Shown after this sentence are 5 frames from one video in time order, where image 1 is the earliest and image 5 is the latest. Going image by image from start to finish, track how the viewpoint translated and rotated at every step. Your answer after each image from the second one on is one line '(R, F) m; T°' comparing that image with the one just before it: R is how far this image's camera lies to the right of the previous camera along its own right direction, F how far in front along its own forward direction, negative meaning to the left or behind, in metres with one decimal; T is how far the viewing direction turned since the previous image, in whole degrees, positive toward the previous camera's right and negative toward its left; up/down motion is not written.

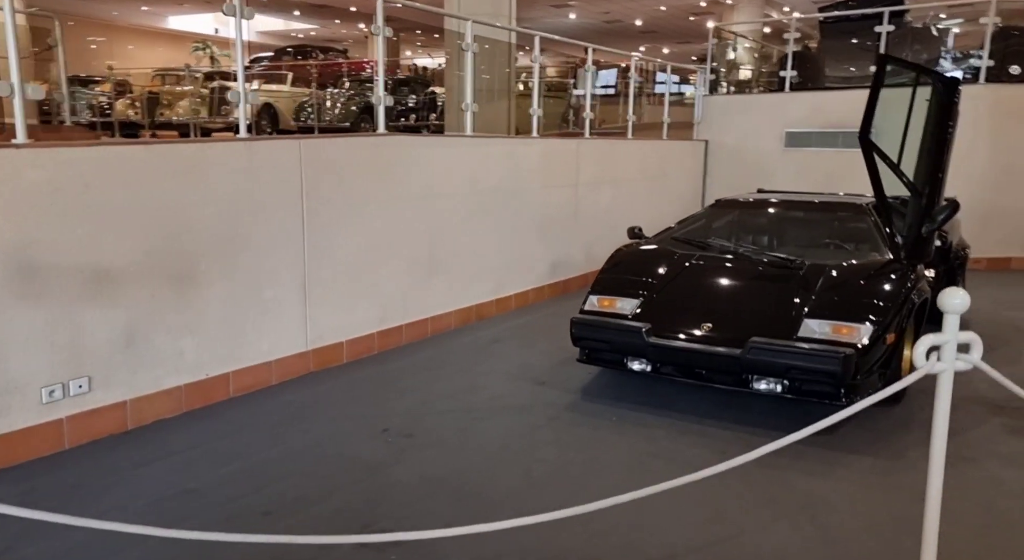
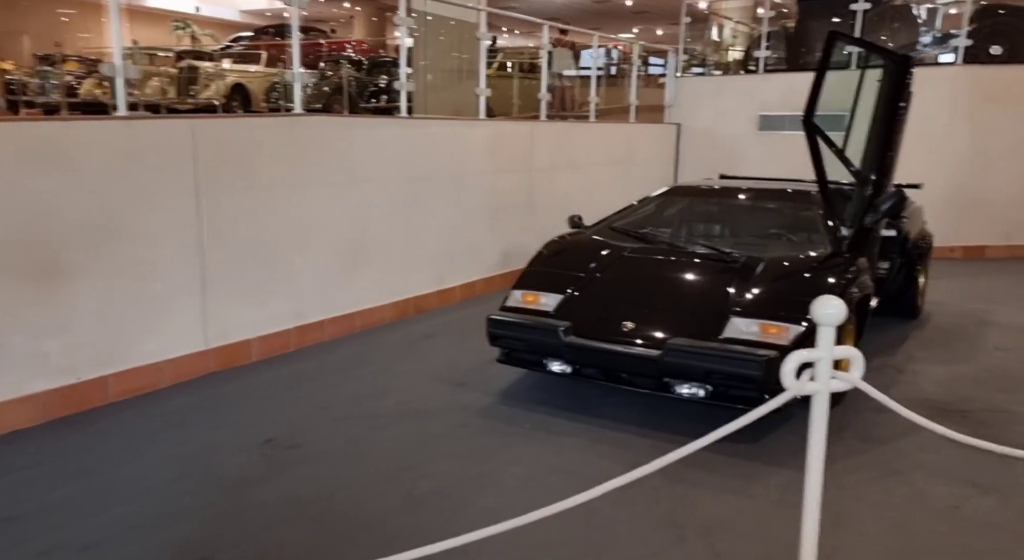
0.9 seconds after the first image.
(+0.4, +0.3) m; 0°
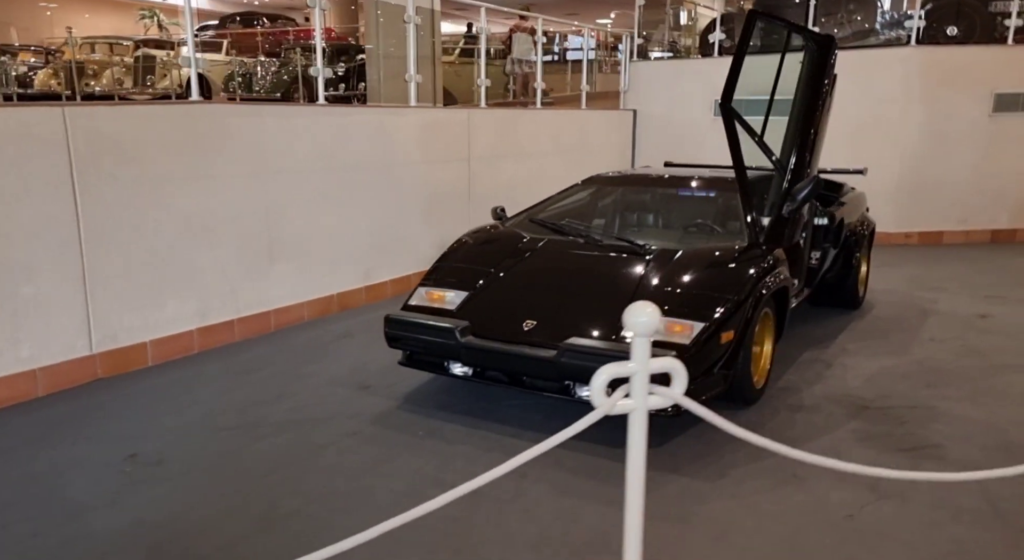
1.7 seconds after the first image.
(+0.4, +0.2) m; +1°
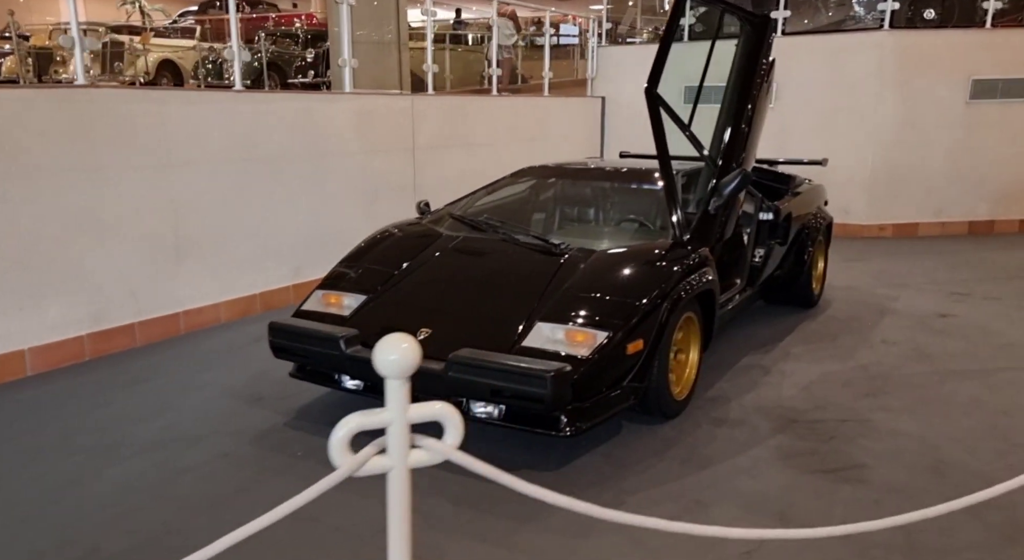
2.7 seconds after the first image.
(+0.5, +0.3) m; 0°
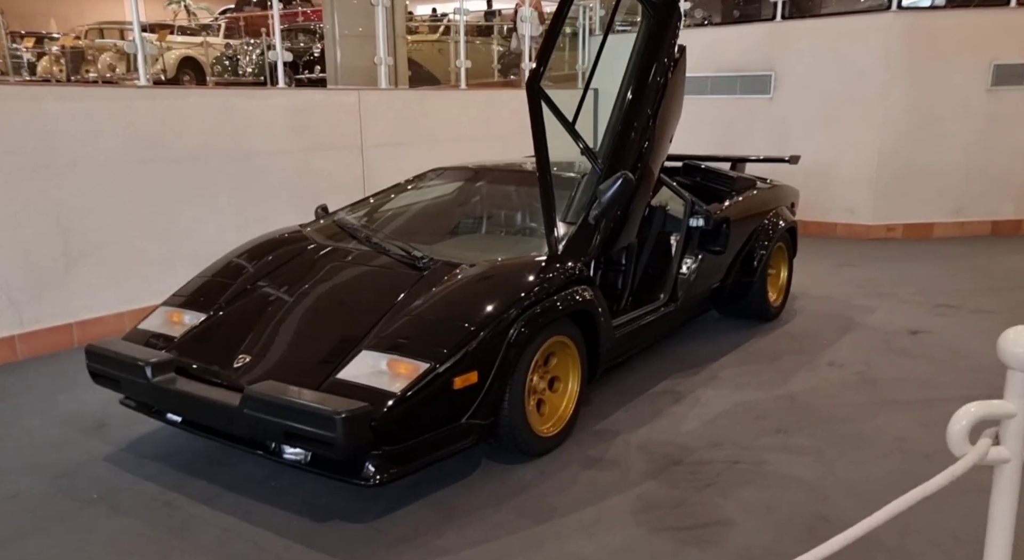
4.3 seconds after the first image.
(+0.9, +0.4) m; -4°
